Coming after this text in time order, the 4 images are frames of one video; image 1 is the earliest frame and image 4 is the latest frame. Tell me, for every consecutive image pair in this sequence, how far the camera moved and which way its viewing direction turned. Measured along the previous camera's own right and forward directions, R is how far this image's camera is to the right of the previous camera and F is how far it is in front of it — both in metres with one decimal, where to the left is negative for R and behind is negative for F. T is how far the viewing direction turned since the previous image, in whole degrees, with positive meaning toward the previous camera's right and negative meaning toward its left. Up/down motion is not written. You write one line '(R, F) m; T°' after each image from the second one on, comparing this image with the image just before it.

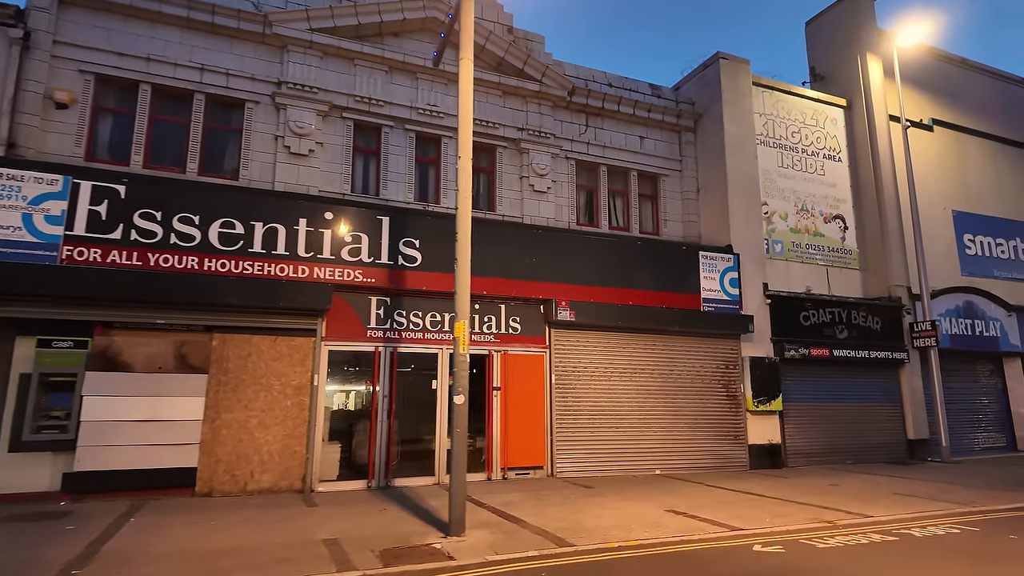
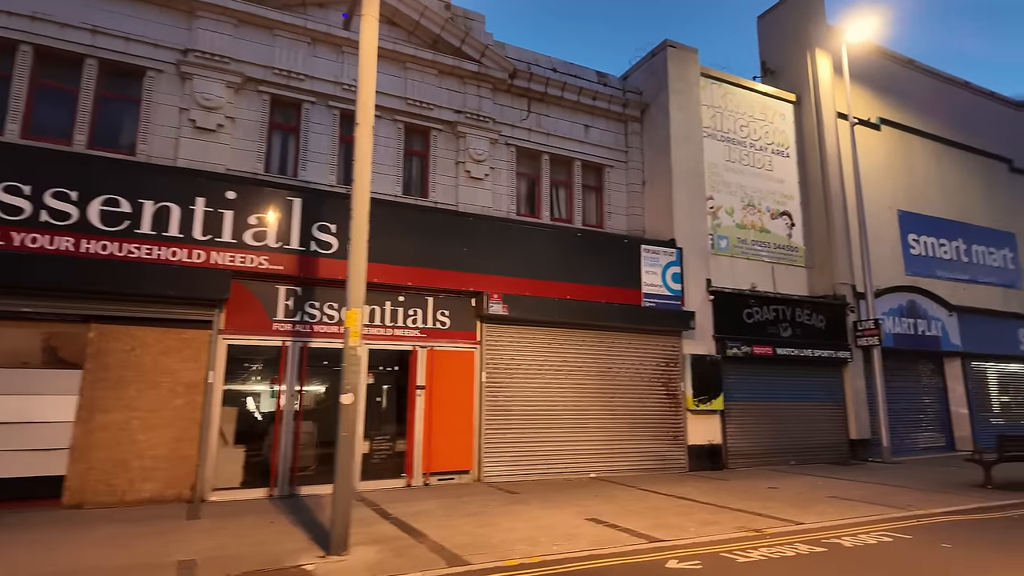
(+0.7, +0.7) m; +3°
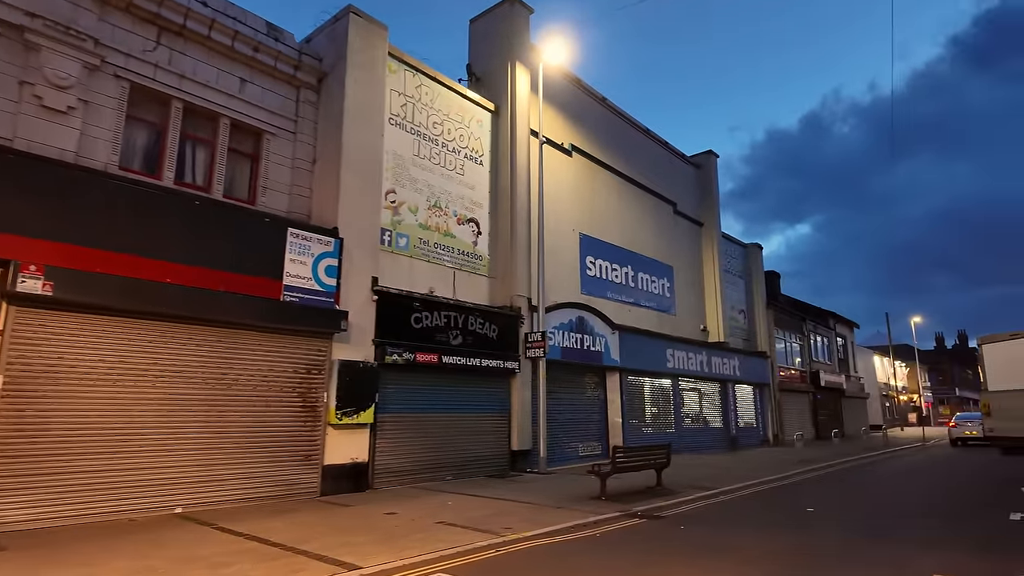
(+2.5, +1.3) m; +23°
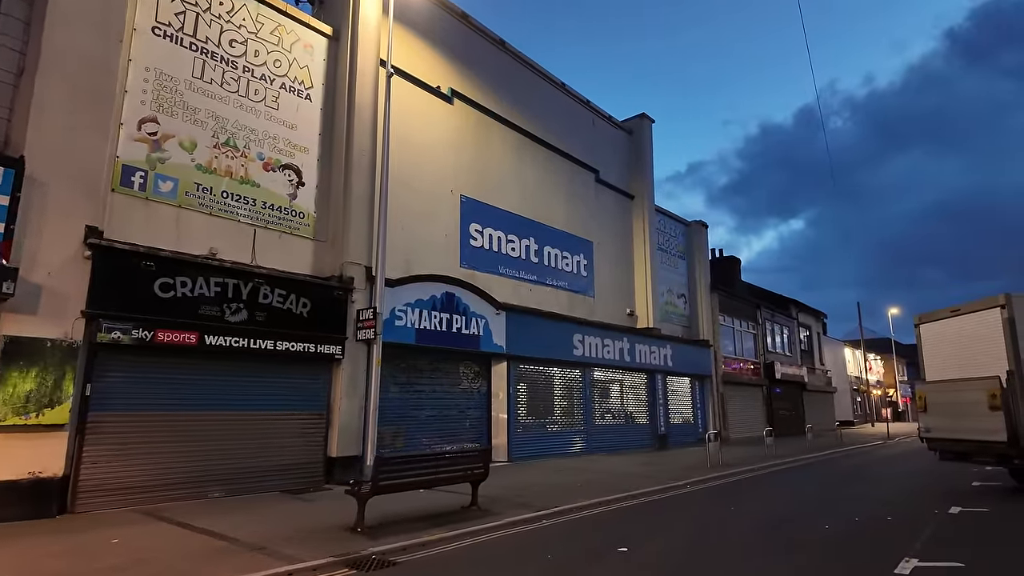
(+3.5, +3.1) m; +1°
